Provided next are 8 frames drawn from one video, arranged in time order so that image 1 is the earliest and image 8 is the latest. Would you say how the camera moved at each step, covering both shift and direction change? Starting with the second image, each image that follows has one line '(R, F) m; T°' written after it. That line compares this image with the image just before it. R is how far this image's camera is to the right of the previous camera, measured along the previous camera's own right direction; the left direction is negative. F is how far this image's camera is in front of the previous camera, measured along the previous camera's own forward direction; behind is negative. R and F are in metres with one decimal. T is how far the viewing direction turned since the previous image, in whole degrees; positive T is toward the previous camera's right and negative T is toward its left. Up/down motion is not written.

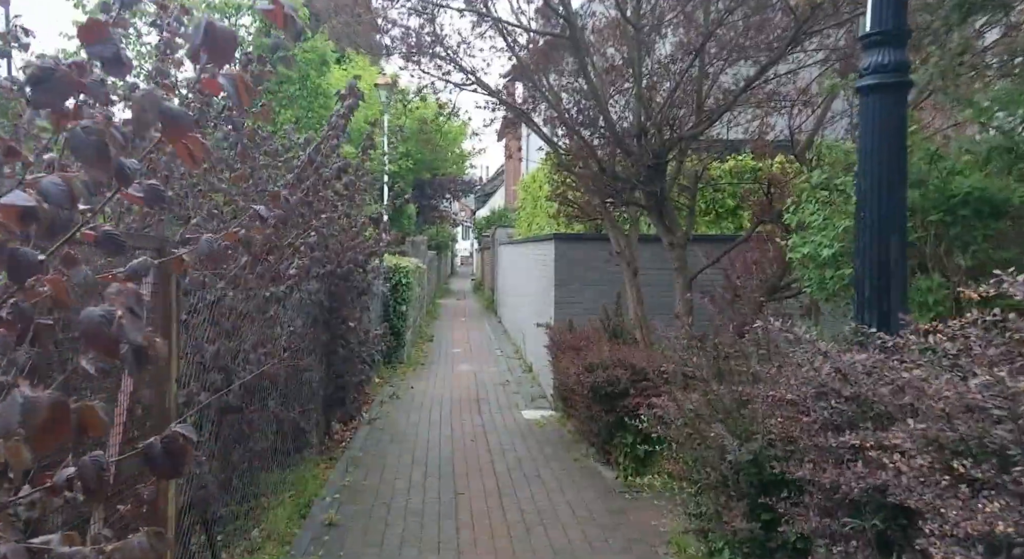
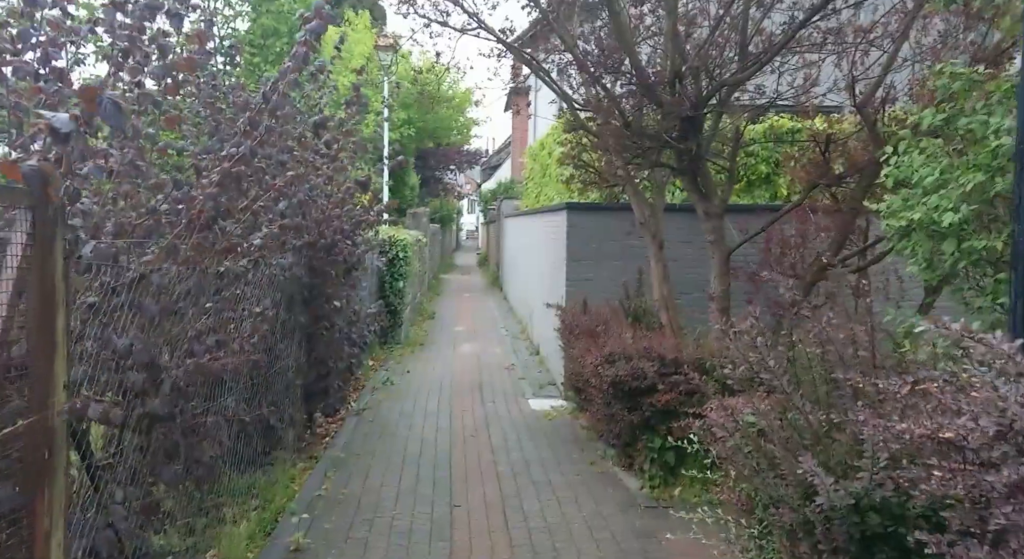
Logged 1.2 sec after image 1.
(0.0, +1.0) m; 0°
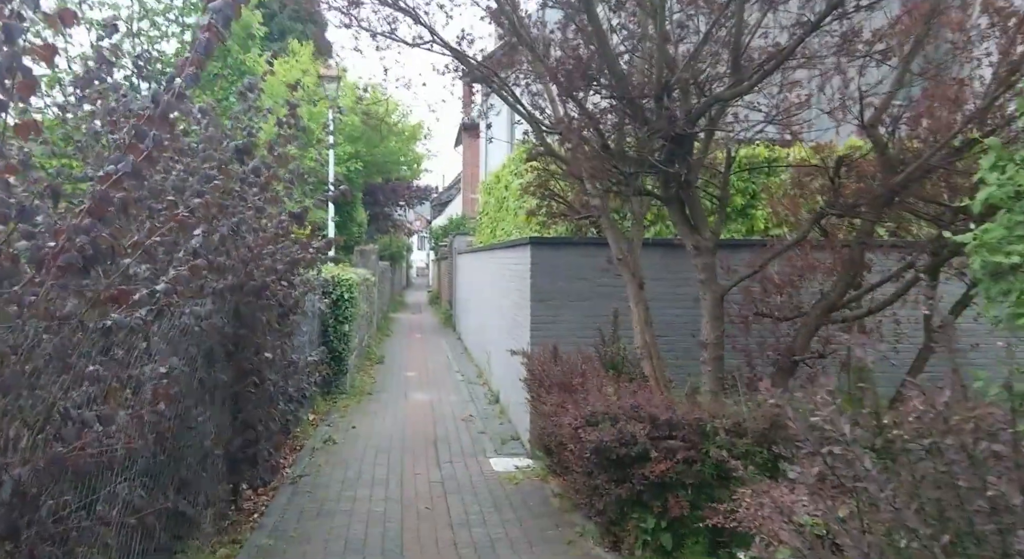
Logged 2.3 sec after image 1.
(-0.1, +0.9) m; +4°
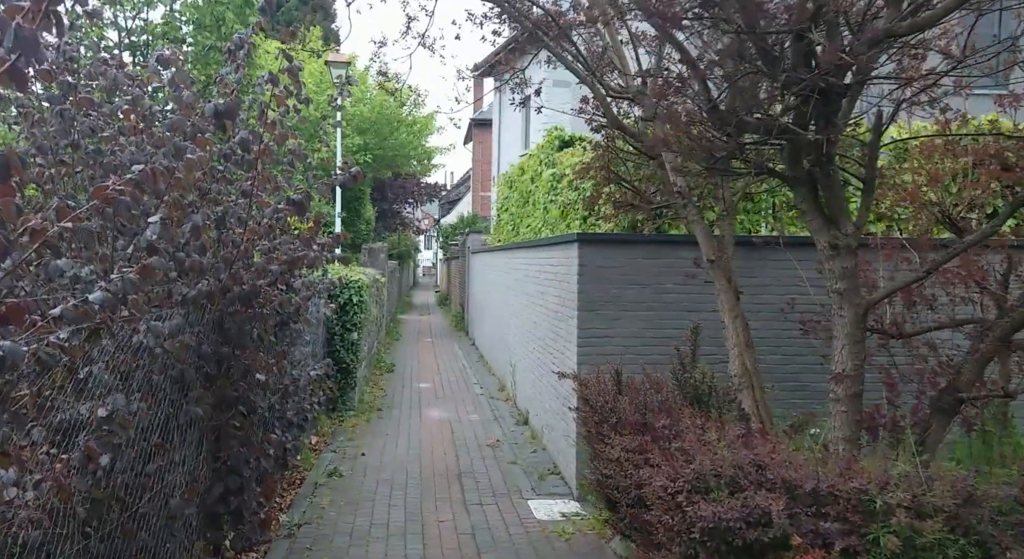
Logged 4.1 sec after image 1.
(-0.3, +1.3) m; 0°
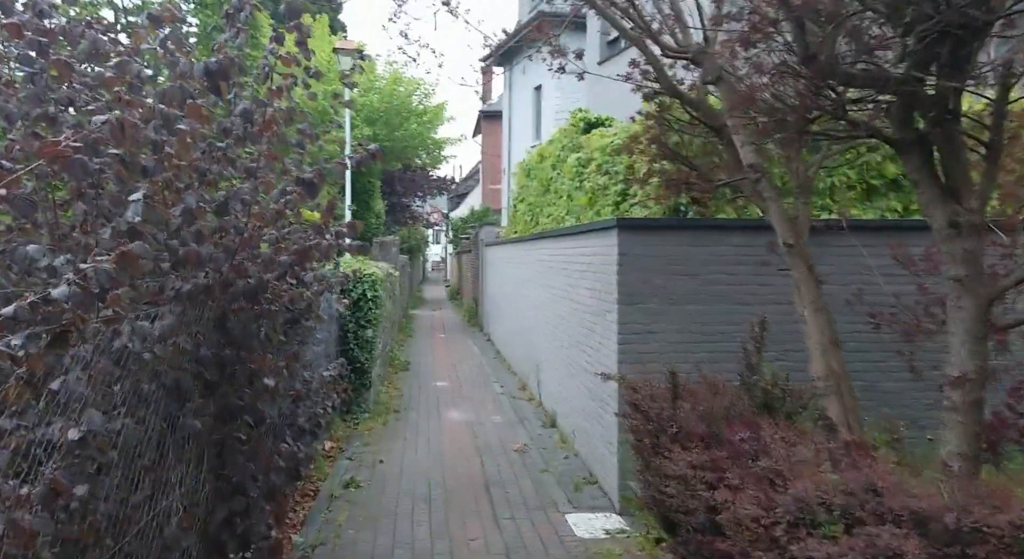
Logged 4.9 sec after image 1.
(-0.2, +0.6) m; -1°
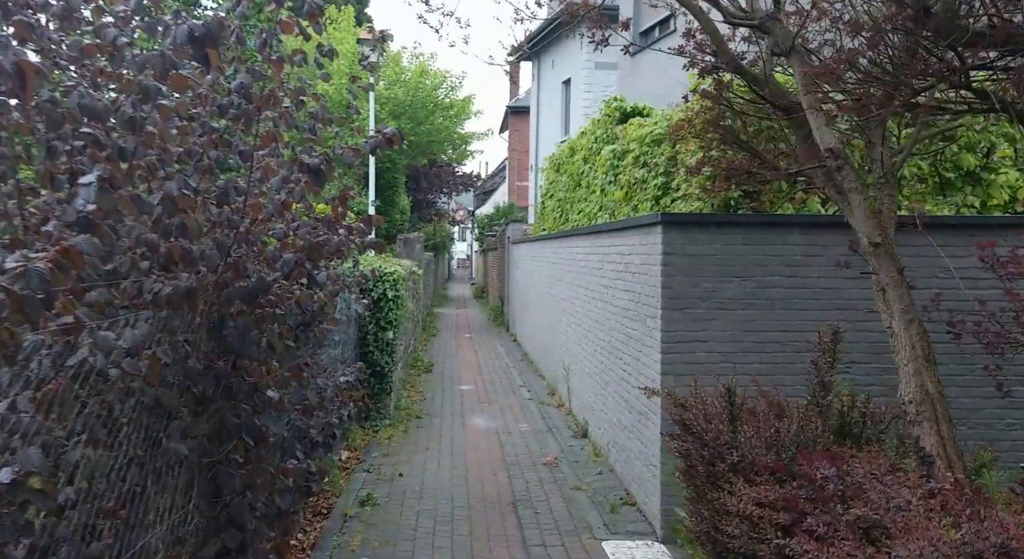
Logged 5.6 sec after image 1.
(0.0, +0.5) m; -2°
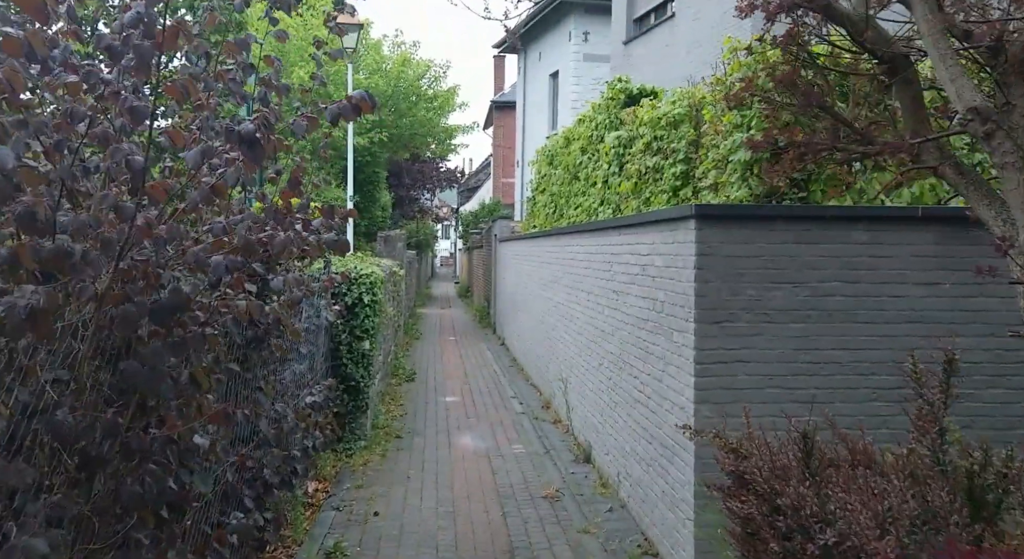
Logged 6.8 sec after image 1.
(-0.1, +1.0) m; +1°
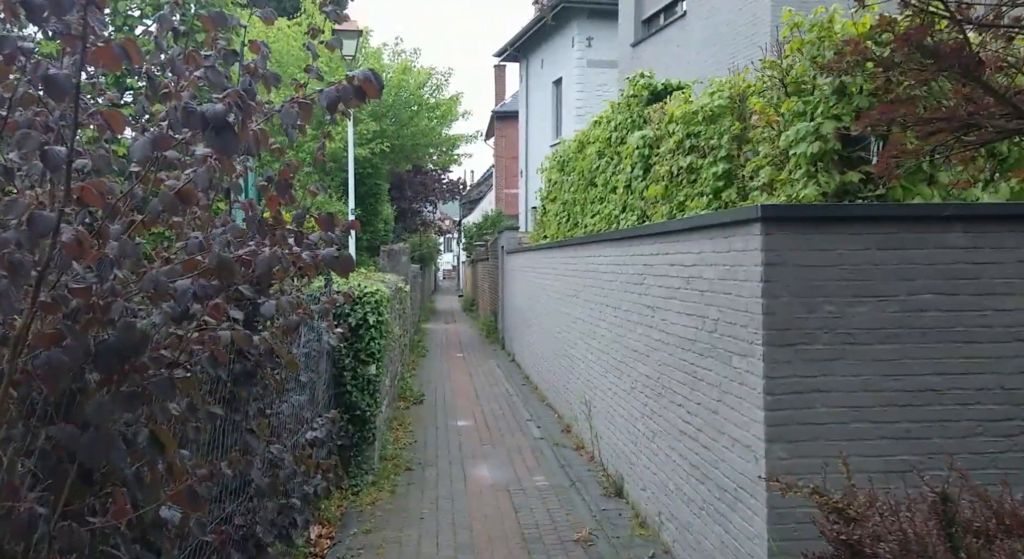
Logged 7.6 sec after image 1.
(-0.1, +0.7) m; 0°
